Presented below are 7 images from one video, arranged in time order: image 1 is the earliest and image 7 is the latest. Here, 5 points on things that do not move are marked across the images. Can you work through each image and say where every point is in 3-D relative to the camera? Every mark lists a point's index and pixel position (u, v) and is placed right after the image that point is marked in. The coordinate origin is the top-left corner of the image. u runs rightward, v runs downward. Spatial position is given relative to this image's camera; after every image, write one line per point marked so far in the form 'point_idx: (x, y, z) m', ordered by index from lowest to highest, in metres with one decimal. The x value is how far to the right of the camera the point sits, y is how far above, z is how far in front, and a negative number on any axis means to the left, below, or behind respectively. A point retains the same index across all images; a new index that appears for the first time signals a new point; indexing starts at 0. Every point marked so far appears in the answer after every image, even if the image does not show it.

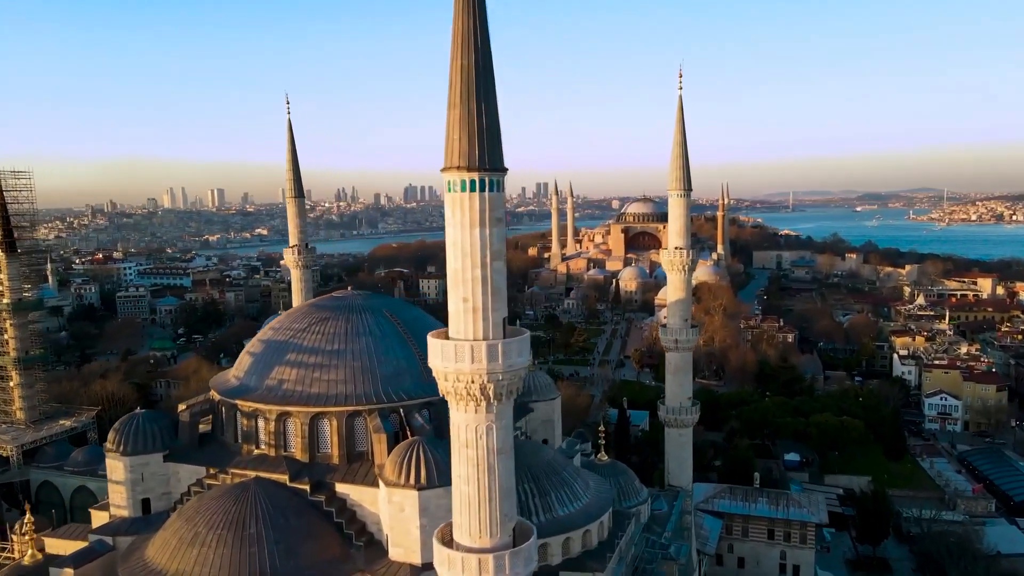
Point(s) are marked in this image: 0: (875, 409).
0: (+7.7, -2.6, +16.6) m
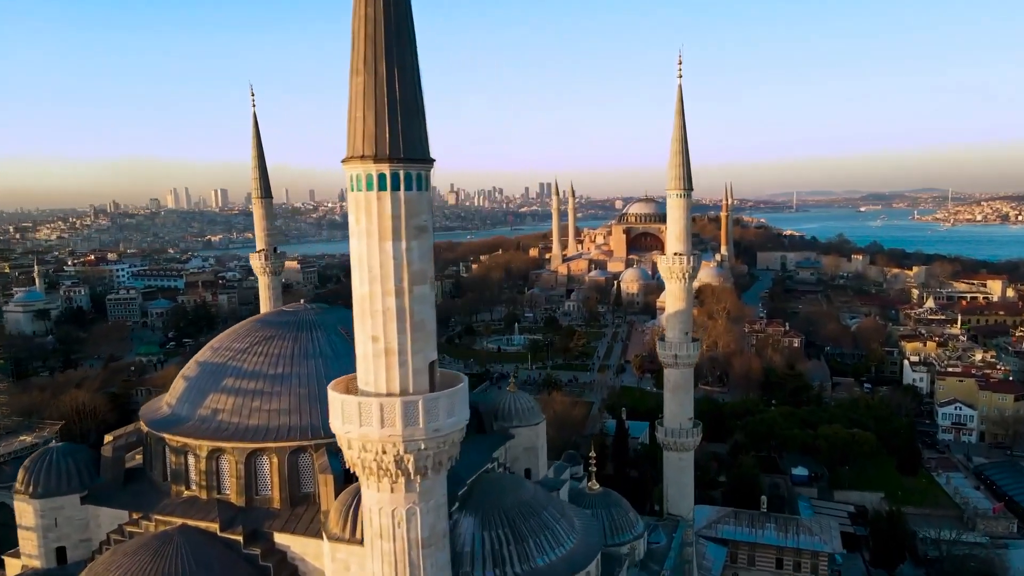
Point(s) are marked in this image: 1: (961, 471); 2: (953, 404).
0: (+7.6, -2.7, +15.7) m
1: (+8.8, -3.6, +15.4) m
2: (+10.3, -2.7, +18.2) m
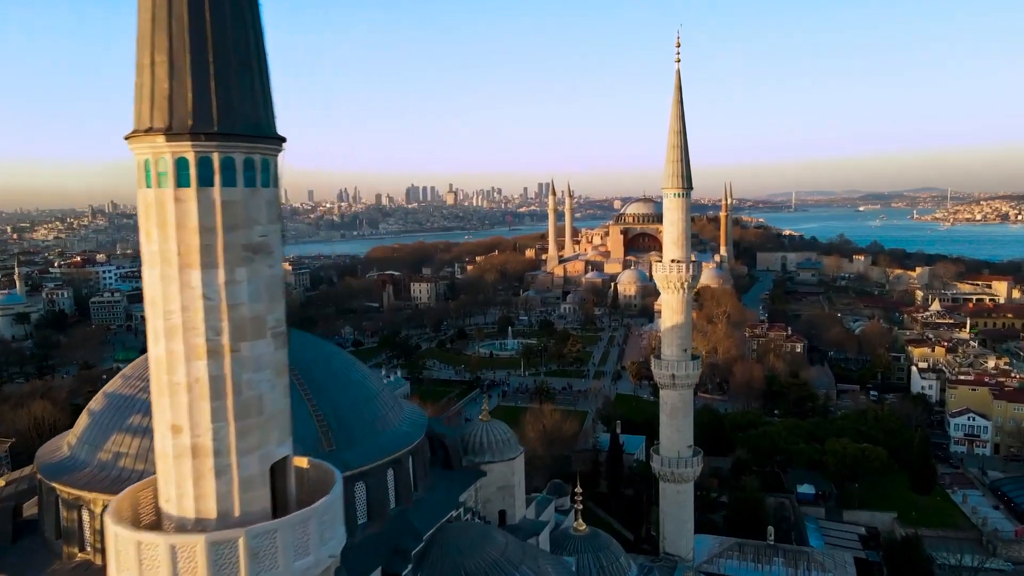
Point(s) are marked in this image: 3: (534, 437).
0: (+7.4, -2.8, +14.8) m
1: (+8.6, -3.7, +14.5) m
2: (+10.1, -2.8, +17.3) m
3: (+0.3, -2.5, +12.9) m
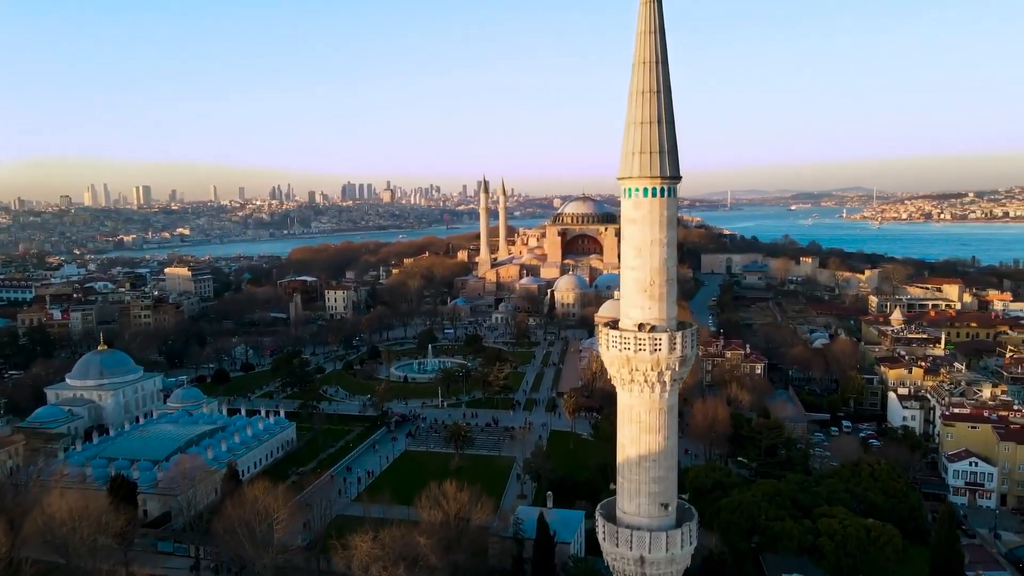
0: (+5.9, -3.2, +11.6) m
1: (+7.2, -4.1, +11.4) m
2: (+8.4, -3.1, +14.3) m
3: (-1.0, -2.9, +9.2) m
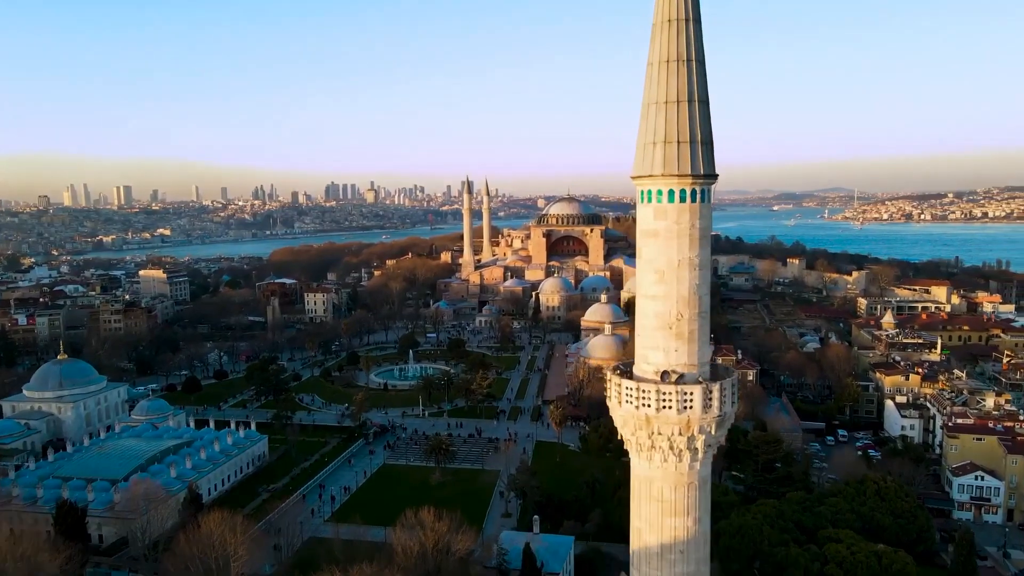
0: (+5.6, -3.3, +11.0) m
1: (+6.9, -4.2, +10.7) m
2: (+8.1, -3.2, +13.7) m
3: (-1.2, -3.0, +8.4) m
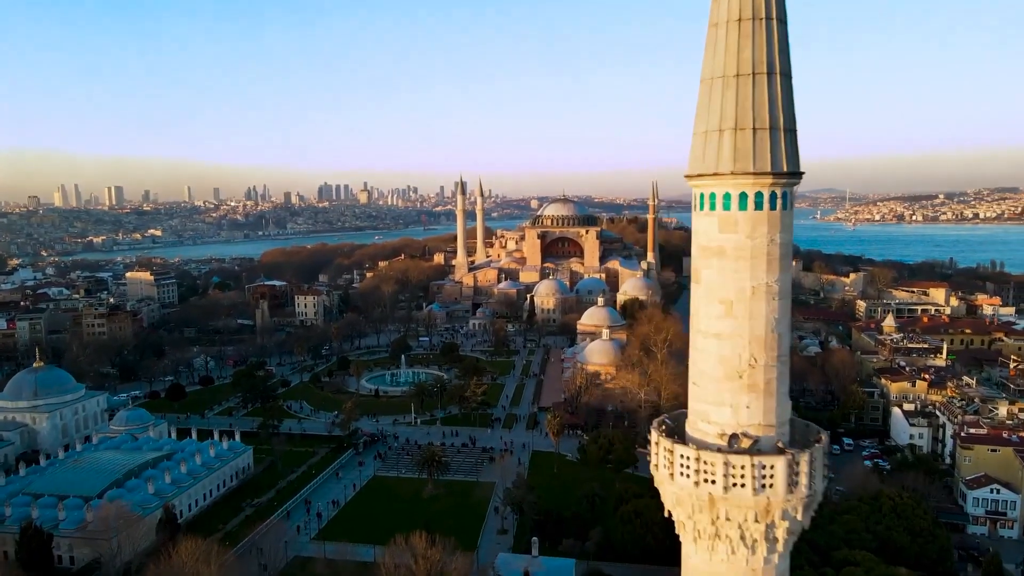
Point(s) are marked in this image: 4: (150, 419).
0: (+5.6, -3.3, +10.4) m
1: (+6.9, -4.3, +10.2) m
2: (+8.0, -3.3, +13.1) m
3: (-1.2, -3.1, +7.8) m
4: (-7.7, -2.8, +16.5) m
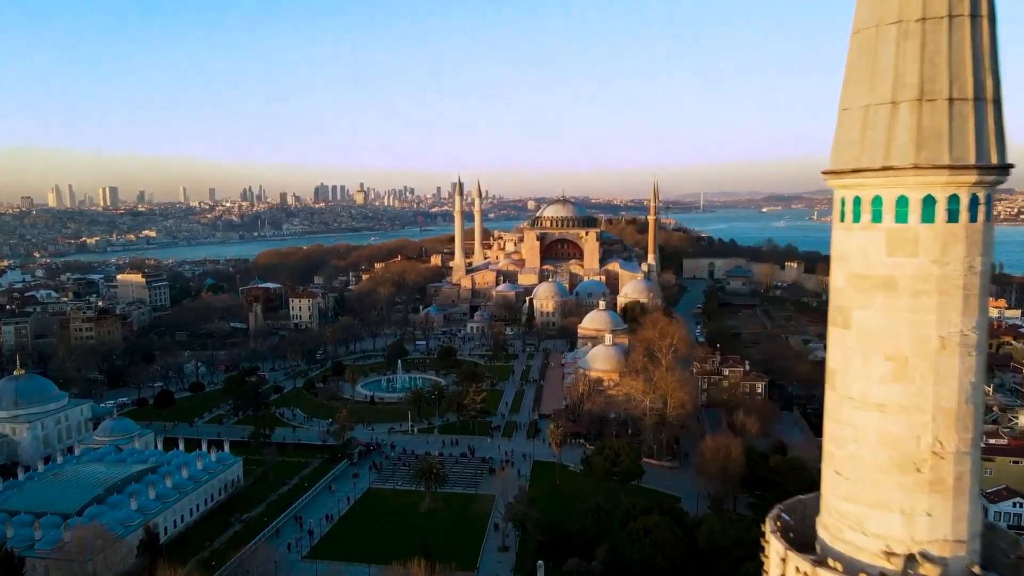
0: (+5.6, -3.4, +9.8) m
1: (+6.9, -4.3, +9.6) m
2: (+8.0, -3.4, +12.6) m
3: (-1.1, -3.2, +7.1) m
4: (-7.6, -2.9, +15.9) m
